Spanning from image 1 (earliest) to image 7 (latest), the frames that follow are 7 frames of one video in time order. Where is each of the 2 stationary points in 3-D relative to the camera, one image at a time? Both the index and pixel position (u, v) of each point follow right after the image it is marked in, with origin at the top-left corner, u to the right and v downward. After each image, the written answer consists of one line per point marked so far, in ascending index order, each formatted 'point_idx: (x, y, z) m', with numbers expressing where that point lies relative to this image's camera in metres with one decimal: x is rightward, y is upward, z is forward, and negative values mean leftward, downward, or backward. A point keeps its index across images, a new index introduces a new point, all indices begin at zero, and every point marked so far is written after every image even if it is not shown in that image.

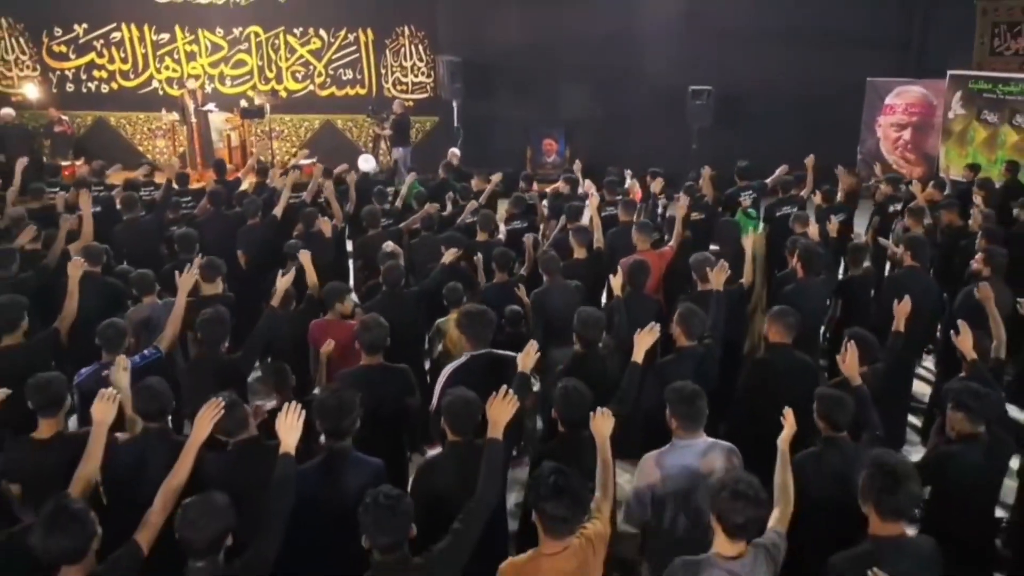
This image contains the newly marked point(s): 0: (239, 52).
0: (-4.1, +3.6, +12.1) m
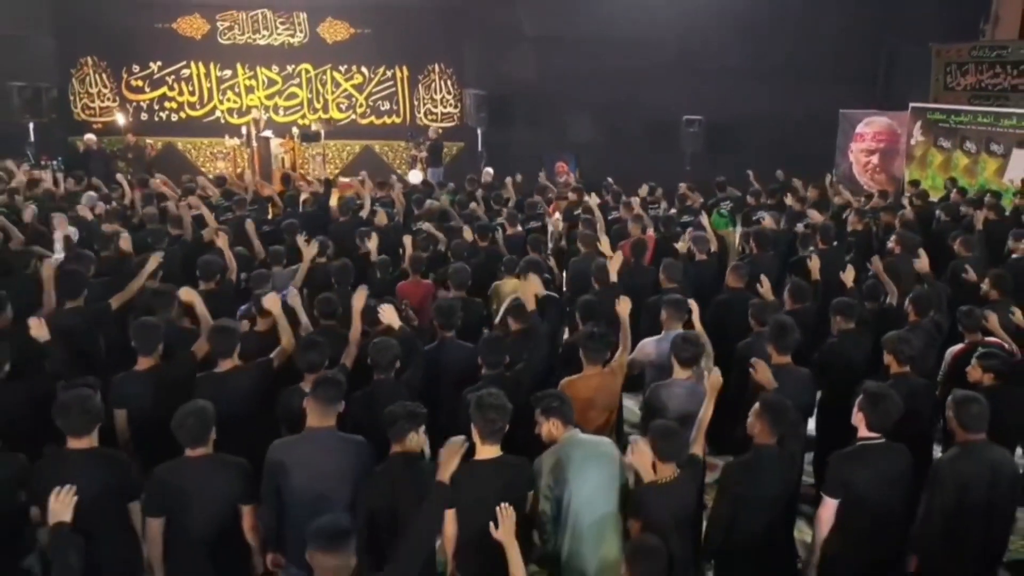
0: (-3.8, +3.5, +13.9) m
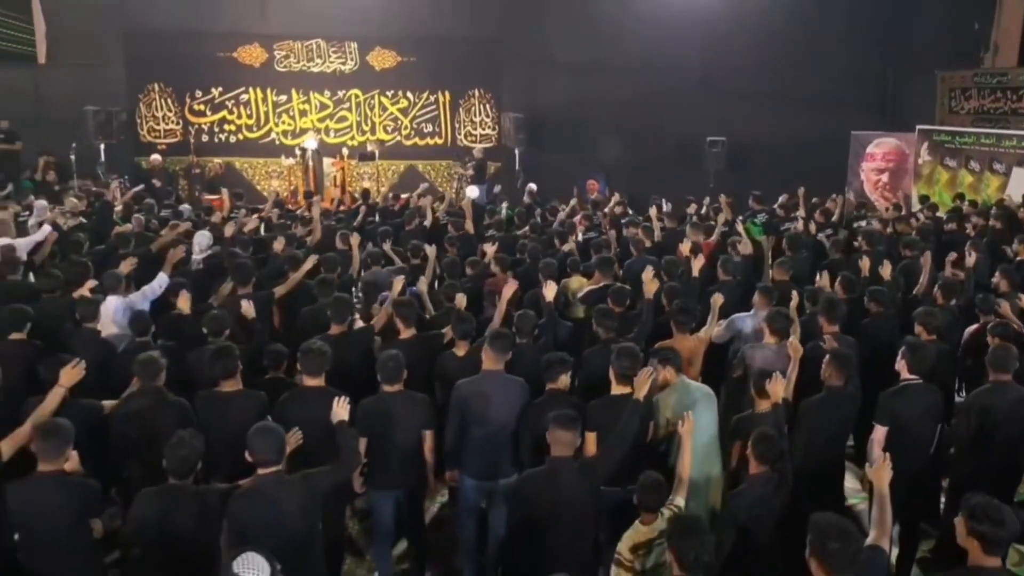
0: (-3.2, +3.3, +15.0) m
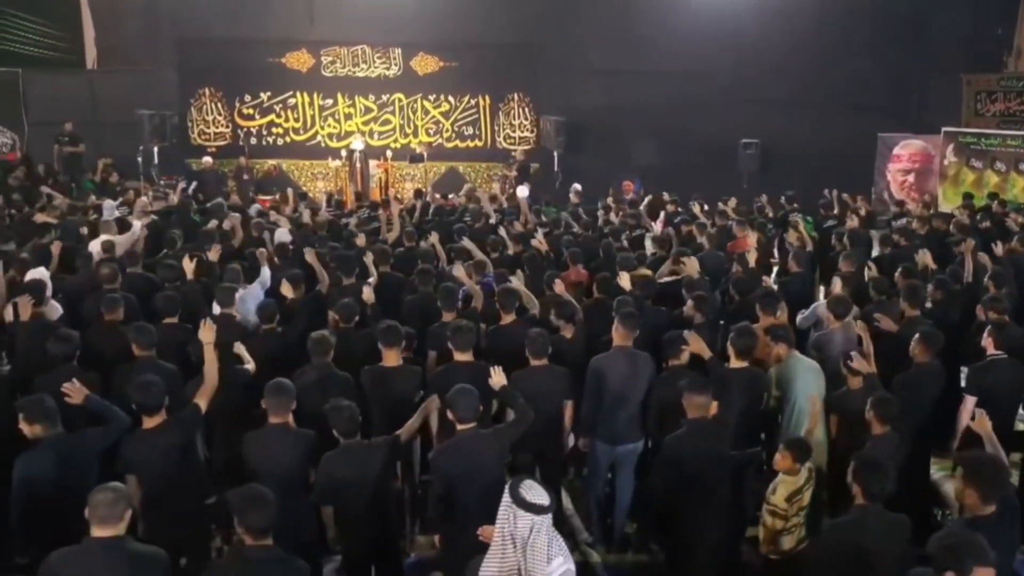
0: (-2.4, +3.4, +15.5) m
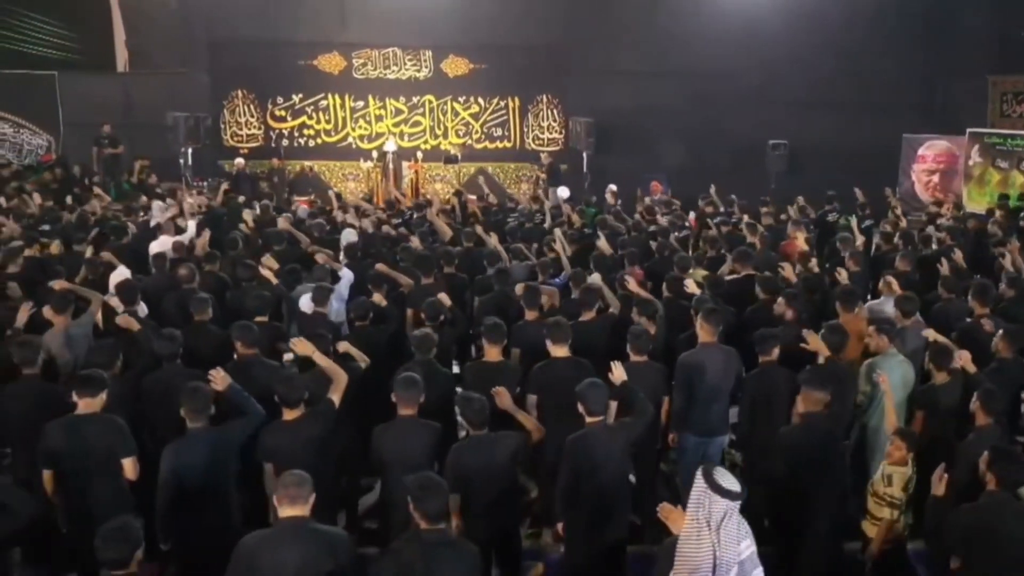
0: (-1.9, +3.4, +15.7) m
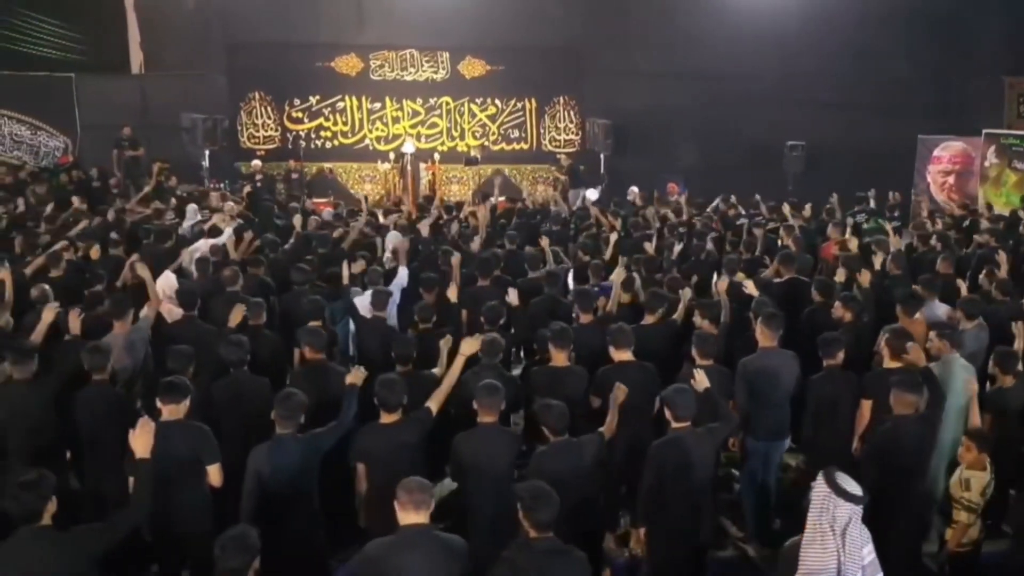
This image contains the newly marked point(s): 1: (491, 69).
0: (-1.5, +3.3, +15.6) m
1: (-0.4, +4.3, +15.7) m
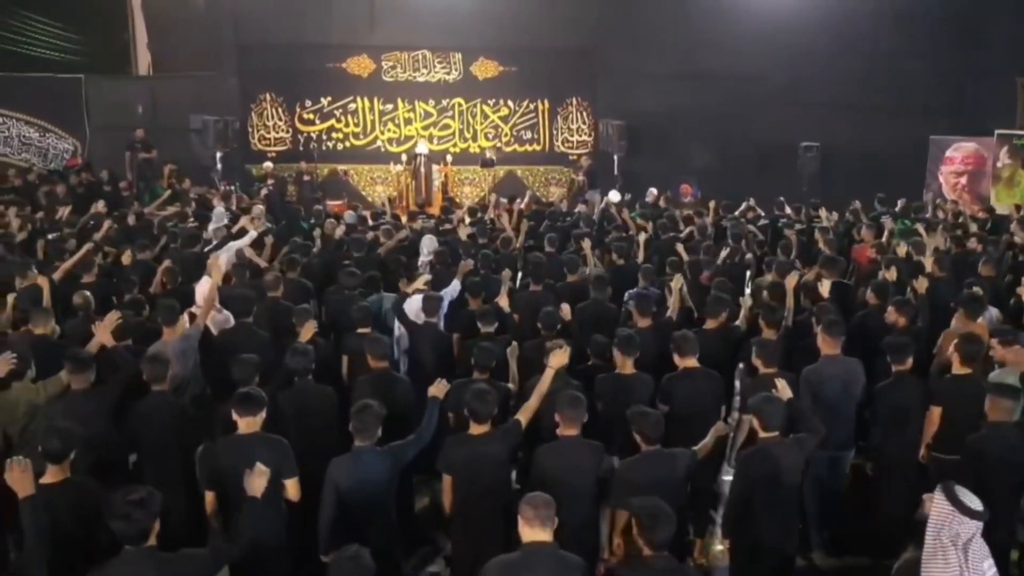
0: (-1.3, +3.3, +15.5) m
1: (-0.2, +4.2, +15.6) m
